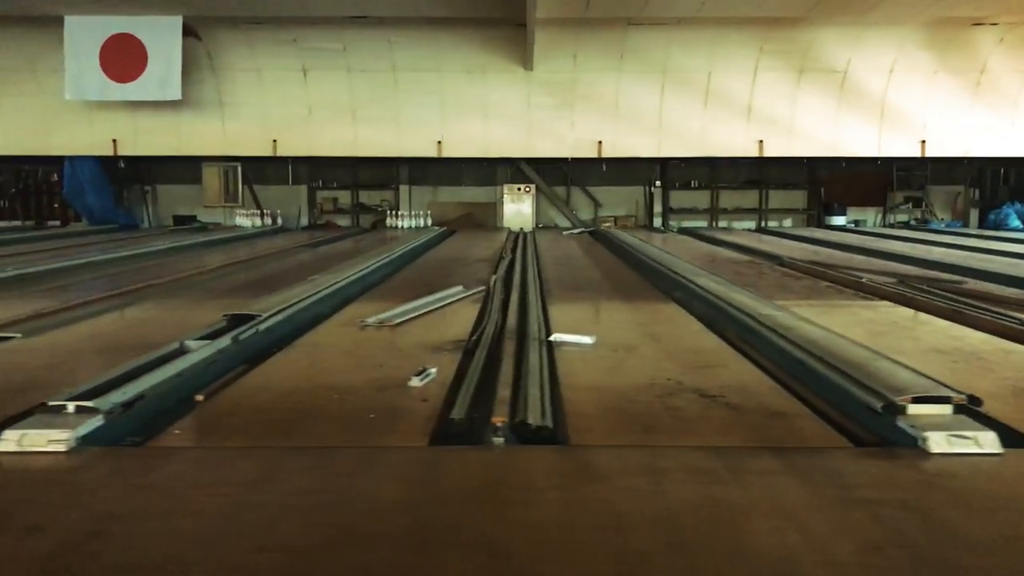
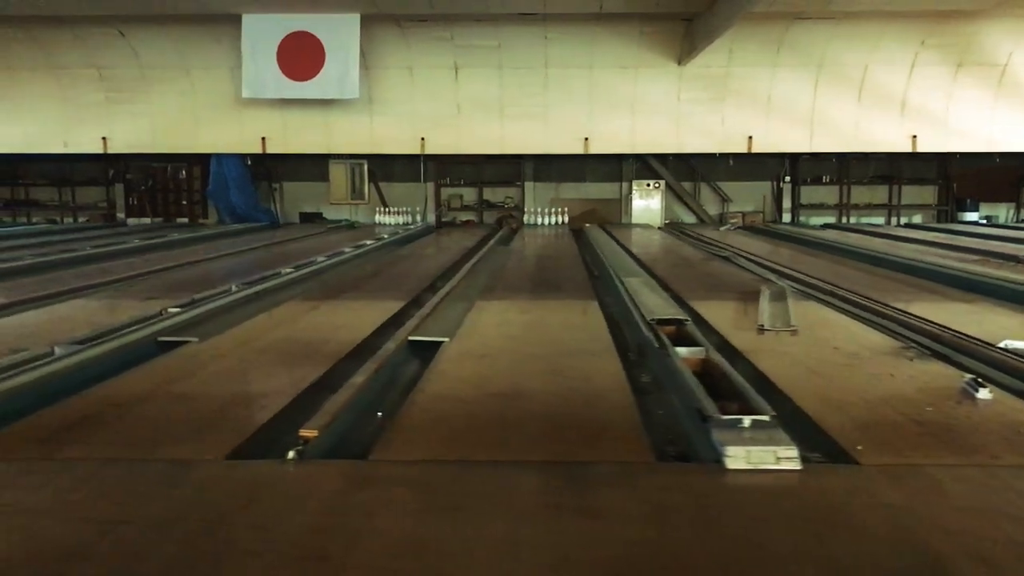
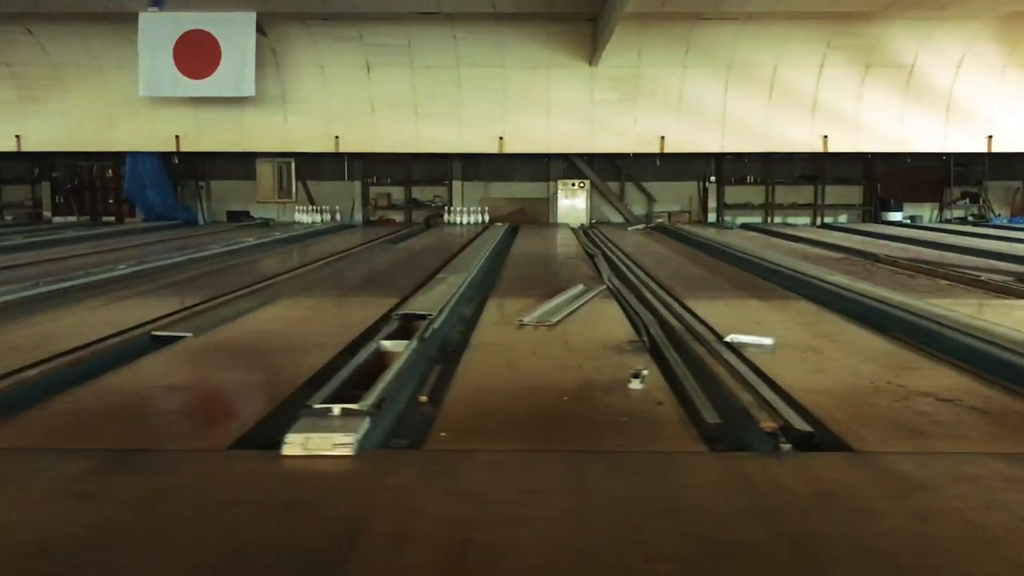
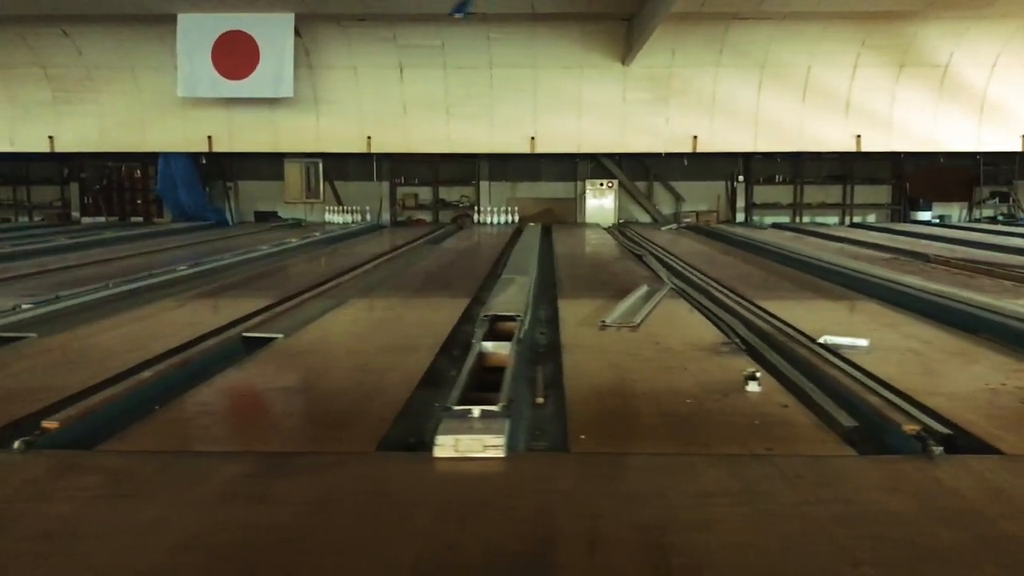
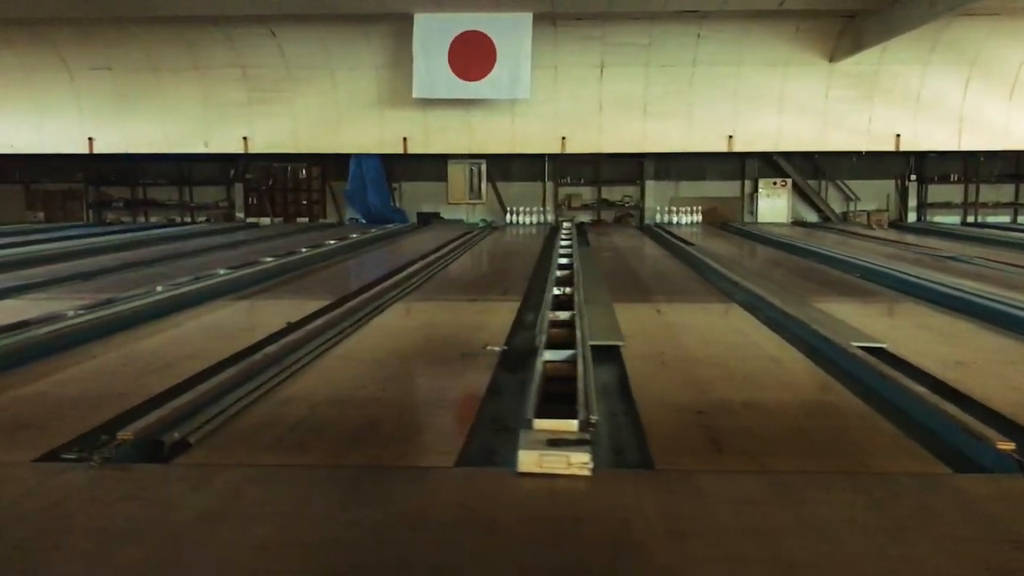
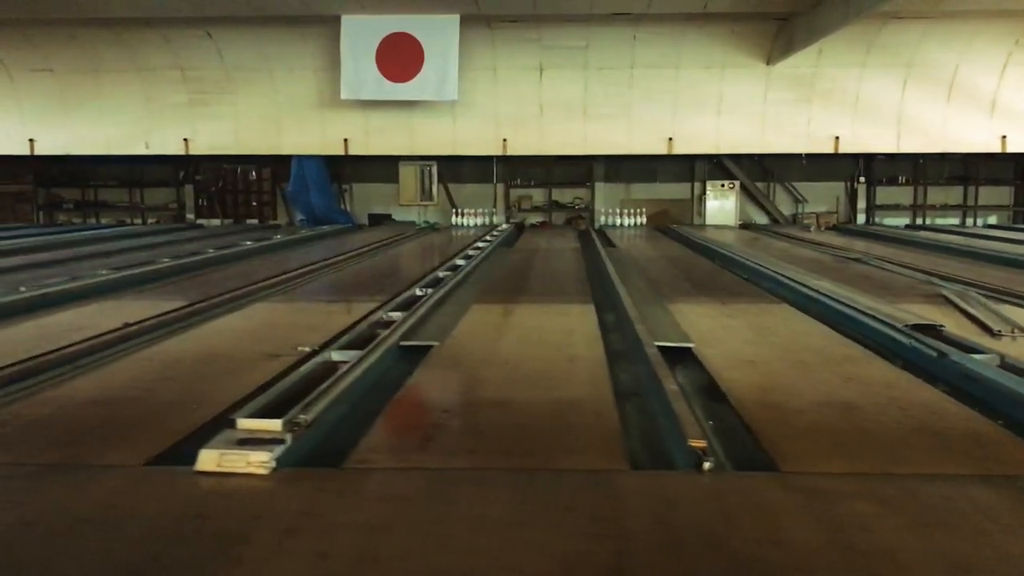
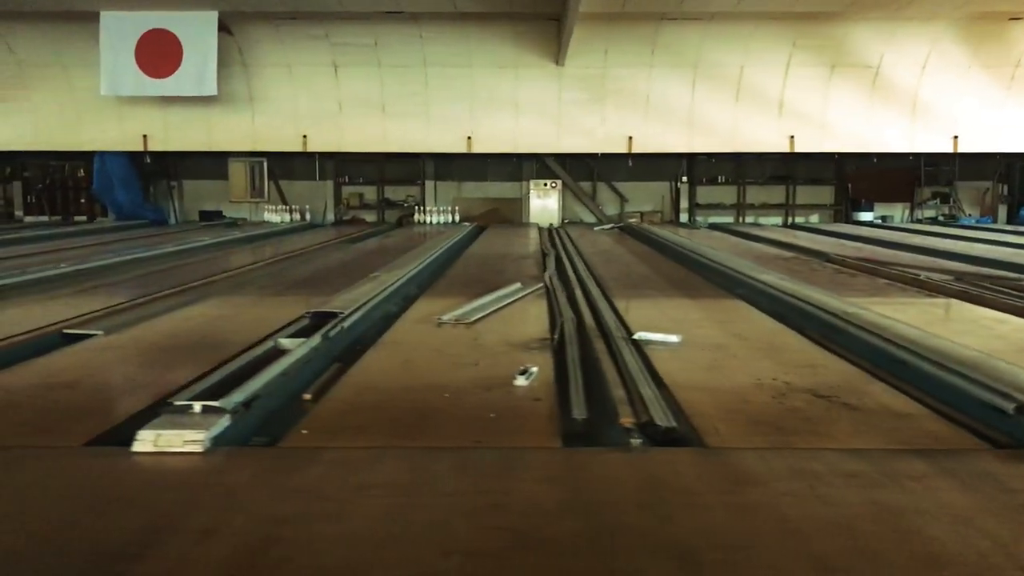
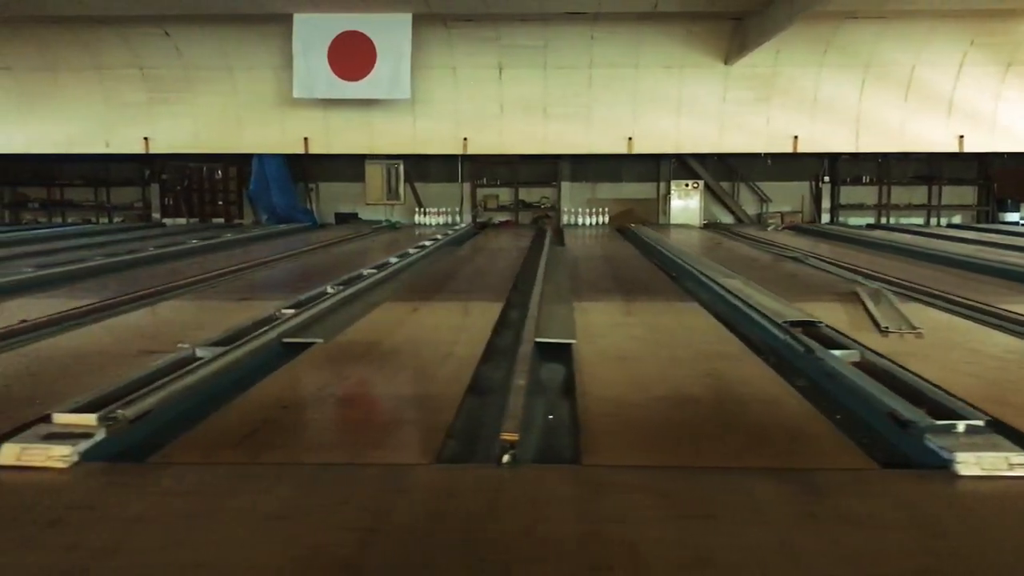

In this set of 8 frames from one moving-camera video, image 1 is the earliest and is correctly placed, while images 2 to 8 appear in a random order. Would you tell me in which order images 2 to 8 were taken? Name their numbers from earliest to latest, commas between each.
7, 3, 4, 2, 8, 6, 5
